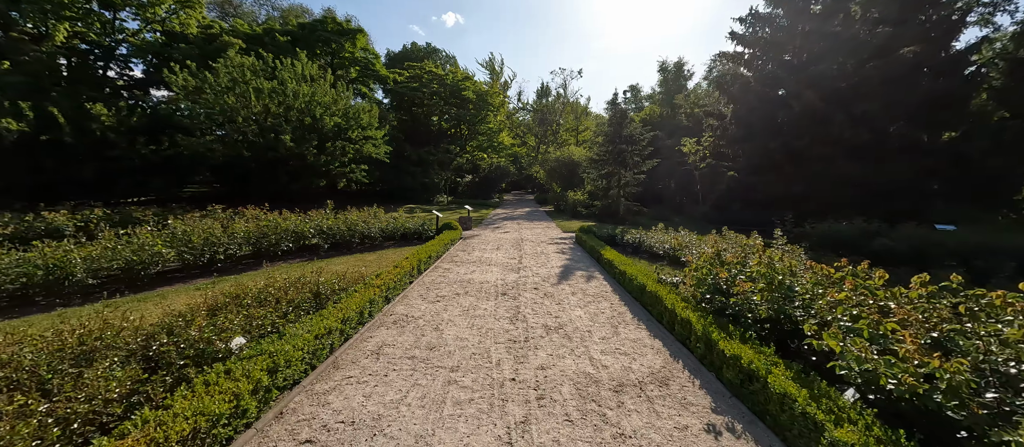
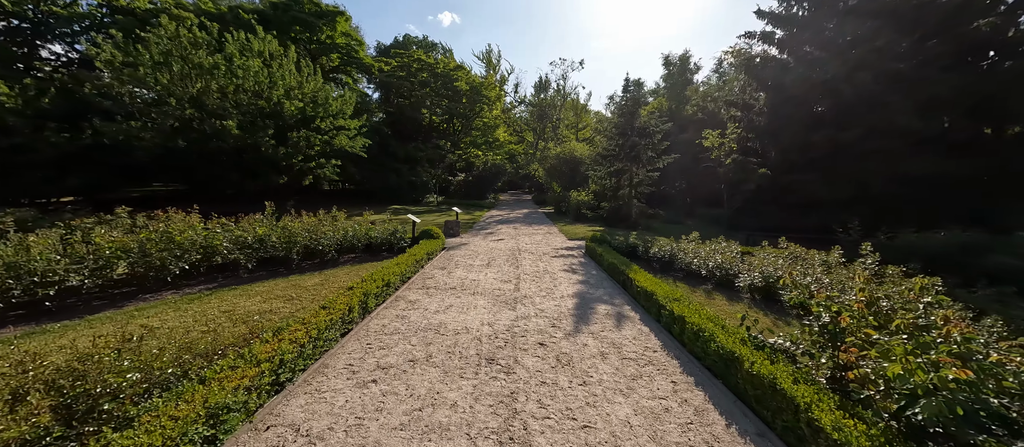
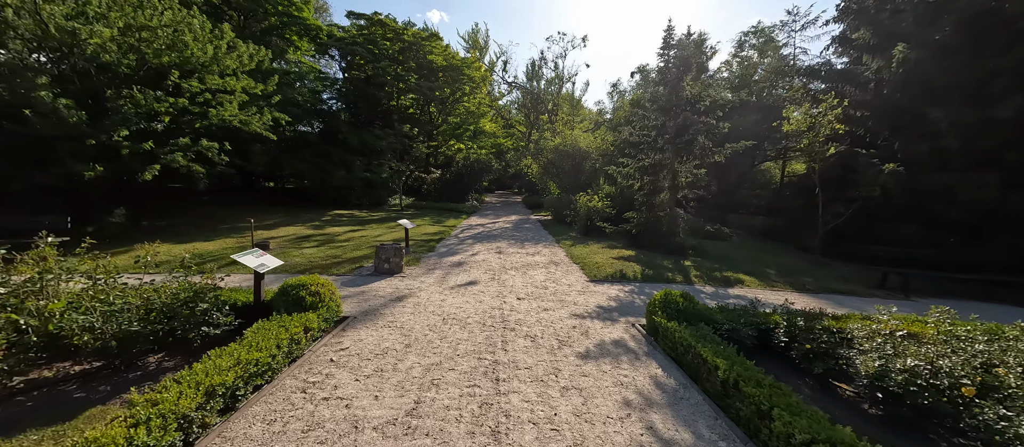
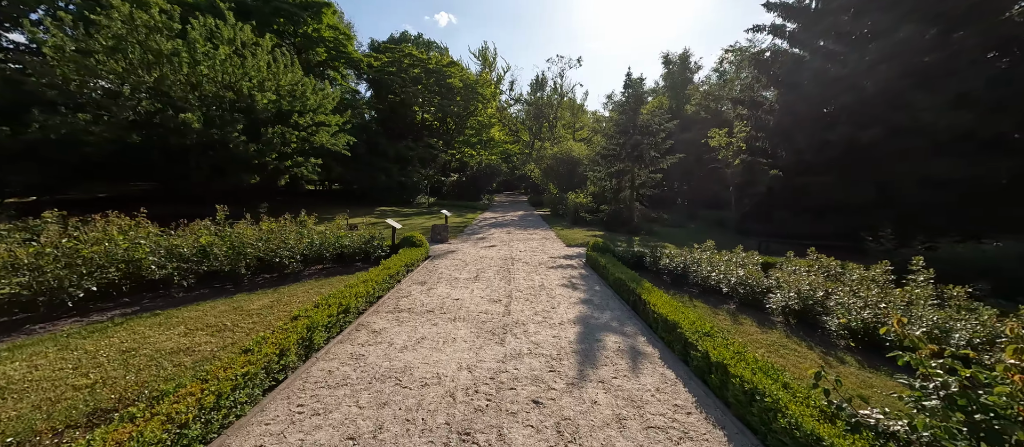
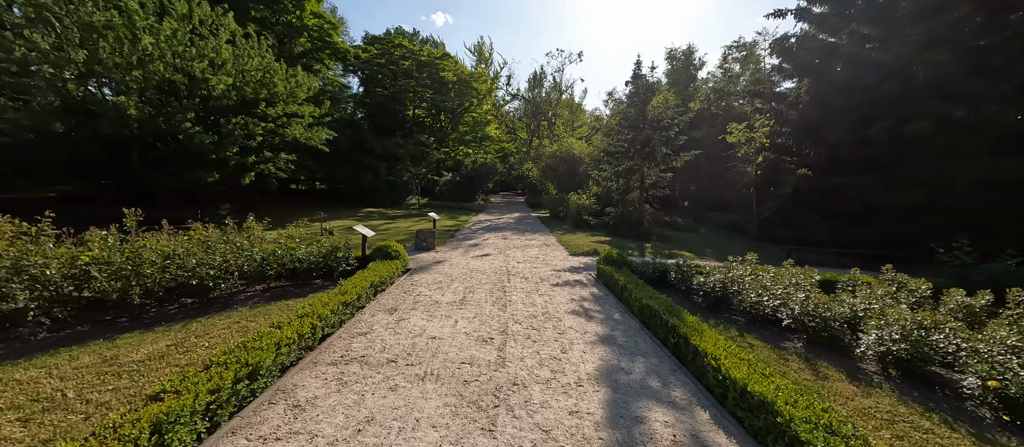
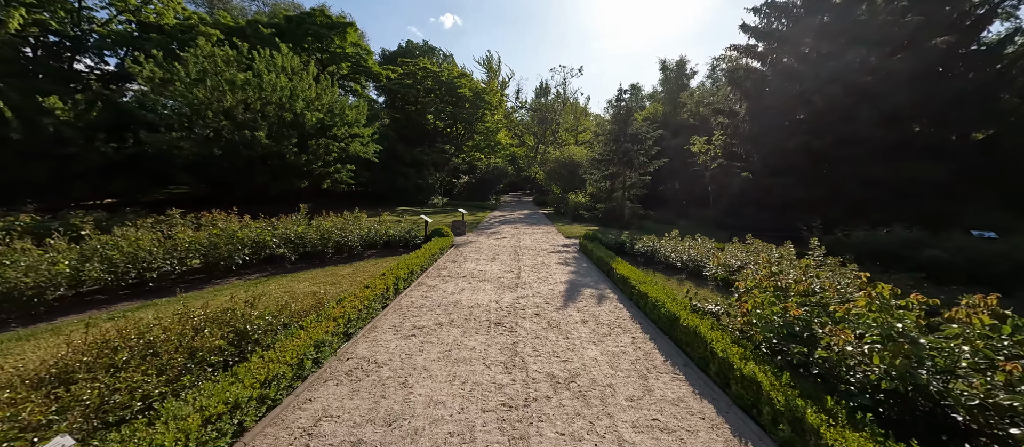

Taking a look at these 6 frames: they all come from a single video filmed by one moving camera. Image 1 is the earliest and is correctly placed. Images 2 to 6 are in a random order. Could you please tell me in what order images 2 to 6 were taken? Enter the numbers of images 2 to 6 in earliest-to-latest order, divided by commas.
6, 2, 4, 5, 3
